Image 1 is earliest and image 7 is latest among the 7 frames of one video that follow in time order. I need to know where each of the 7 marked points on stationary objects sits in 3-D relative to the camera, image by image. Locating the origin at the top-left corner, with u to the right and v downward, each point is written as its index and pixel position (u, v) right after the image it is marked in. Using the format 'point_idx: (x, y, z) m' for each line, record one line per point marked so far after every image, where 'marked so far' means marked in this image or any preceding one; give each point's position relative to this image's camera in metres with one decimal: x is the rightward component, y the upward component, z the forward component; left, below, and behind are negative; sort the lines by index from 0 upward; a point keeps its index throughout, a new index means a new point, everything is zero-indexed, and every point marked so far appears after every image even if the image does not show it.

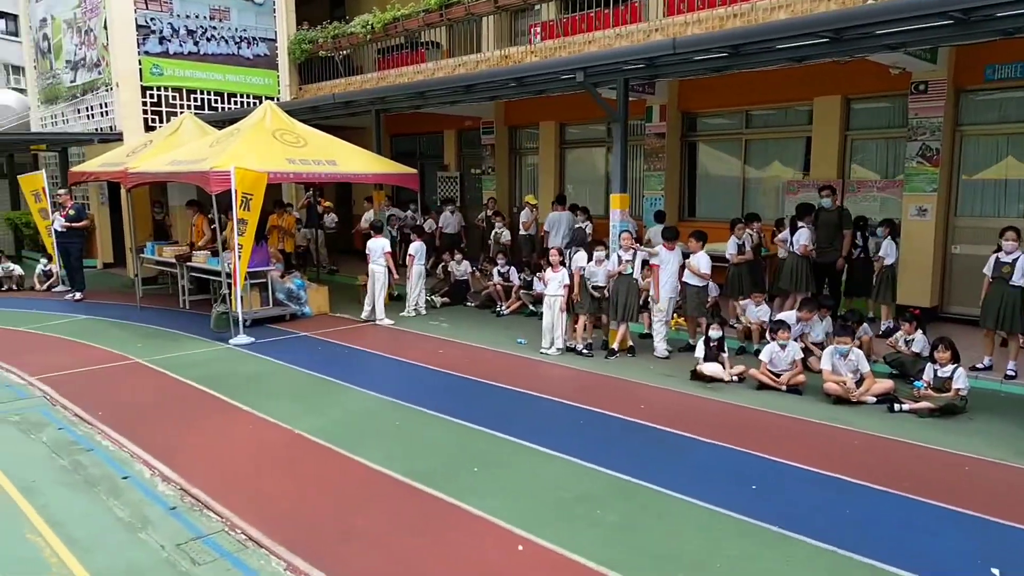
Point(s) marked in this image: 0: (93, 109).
0: (-8.9, +3.8, +15.5) m
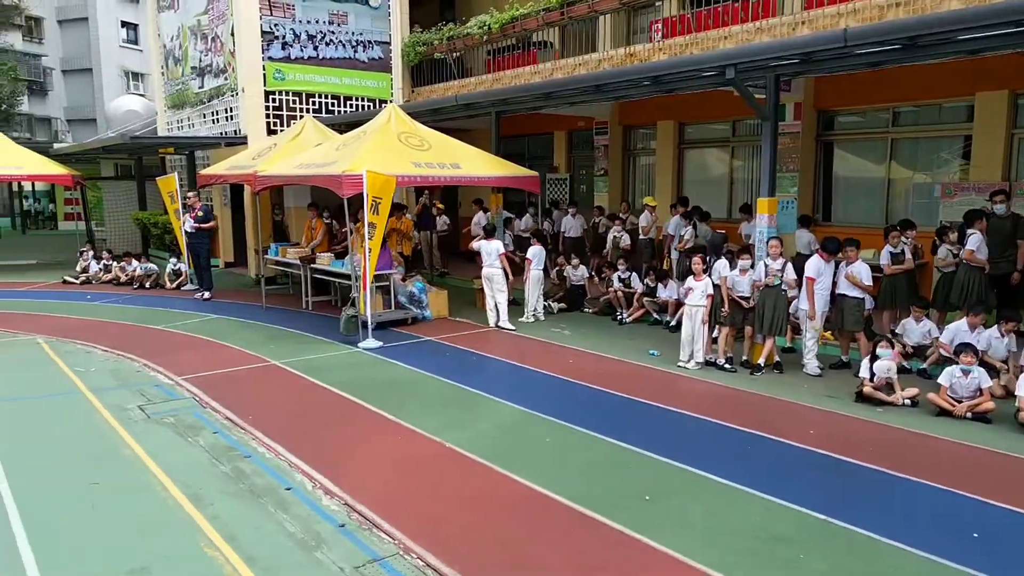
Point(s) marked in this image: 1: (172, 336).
0: (-6.5, +3.9, +16.1) m
1: (-4.6, -0.7, +9.9) m
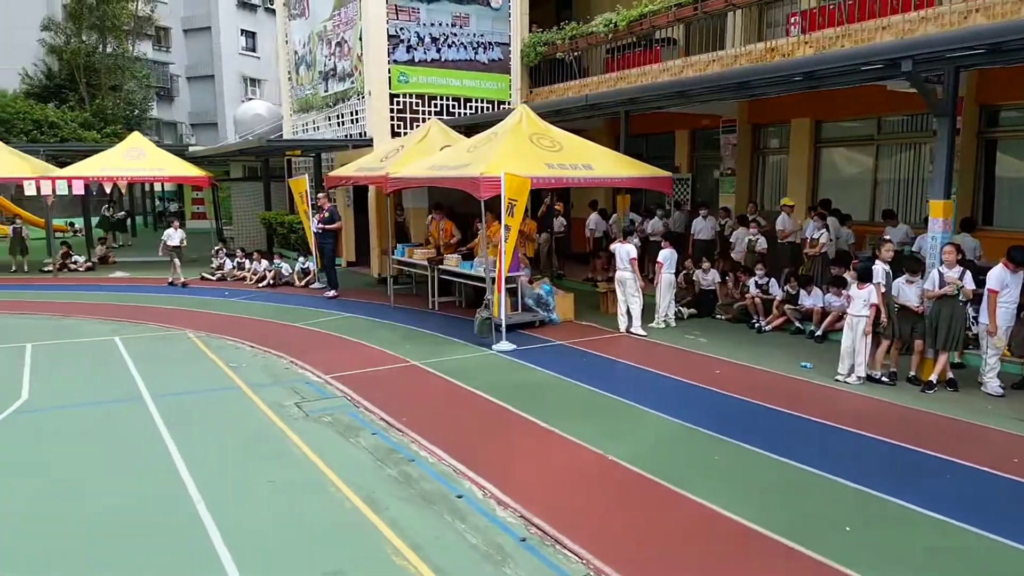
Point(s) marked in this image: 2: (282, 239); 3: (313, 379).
0: (-3.8, +3.9, +16.5) m
1: (-2.8, -0.6, +10.1) m
2: (-5.9, +1.2, +18.5) m
3: (-2.2, -1.0, +8.0) m
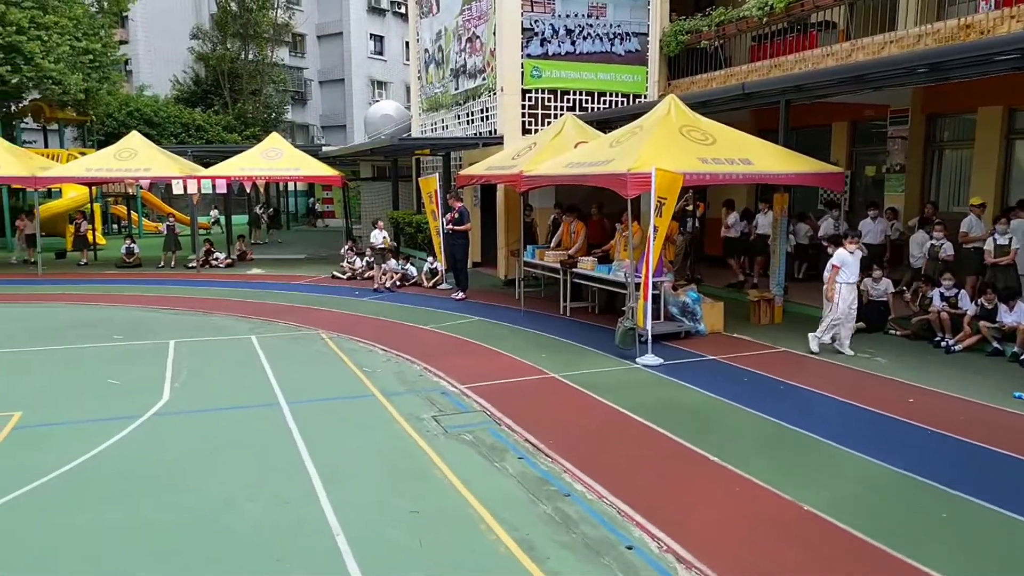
0: (-0.8, +3.9, +16.2) m
1: (-0.9, -0.7, +9.7) m
2: (-2.6, +1.2, +18.5) m
3: (-0.6, -1.0, +7.5) m
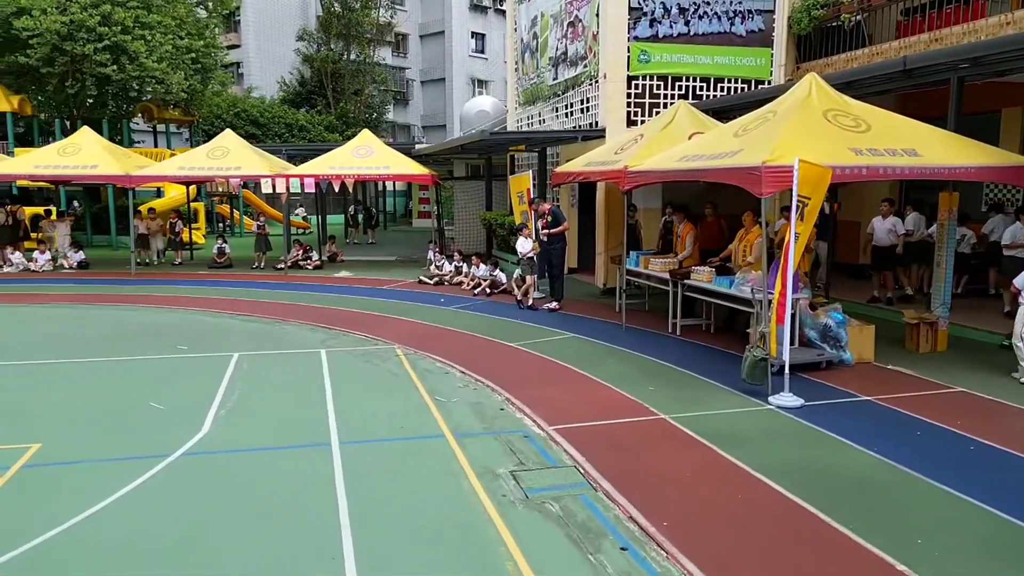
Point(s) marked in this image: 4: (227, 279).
0: (+1.3, +3.7, +14.7) m
1: (+0.2, -0.8, +8.3) m
2: (-0.3, +1.1, +17.3) m
3: (+0.2, -1.2, +6.1) m
4: (-6.2, +0.2, +15.8) m
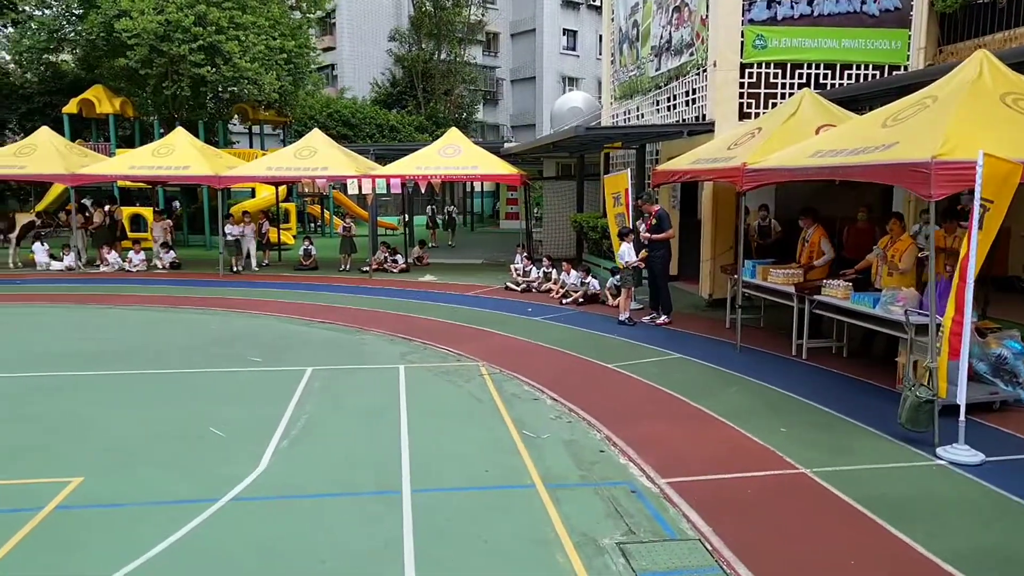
0: (+3.1, +3.5, +13.5) m
1: (+1.2, -1.0, +7.3) m
2: (+1.8, +0.9, +16.2) m
3: (+0.9, -1.4, +5.0) m
4: (-4.3, +0.1, +15.4) m
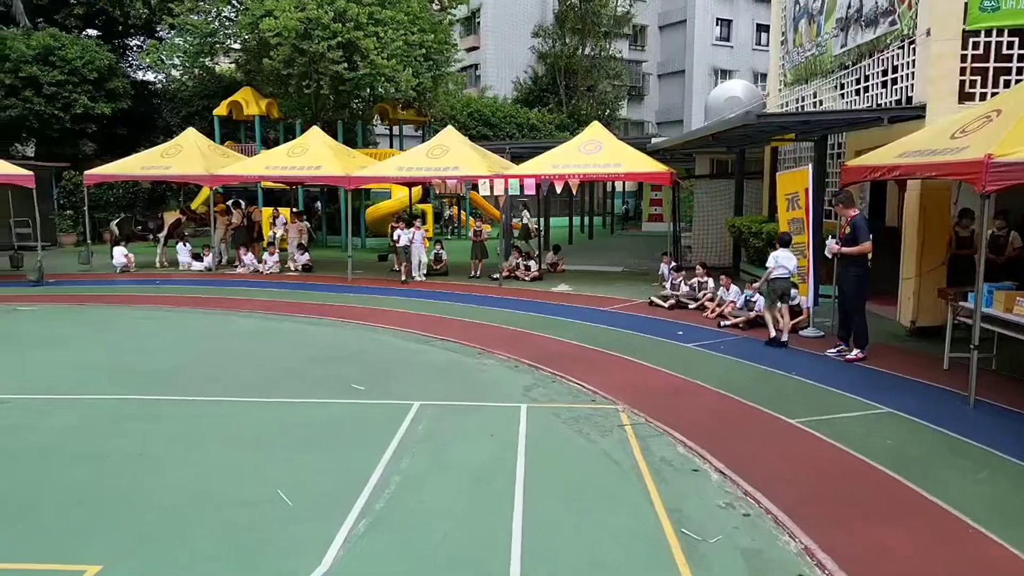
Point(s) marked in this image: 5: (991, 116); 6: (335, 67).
0: (+5.5, +3.2, +11.1) m
1: (+2.3, -1.3, +5.3) m
2: (+4.7, +0.6, +14.0) m
3: (+1.6, -1.6, +3.2) m
4: (-1.5, 0.0, +14.4) m
5: (+5.0, +1.8, +7.7) m
6: (-4.7, +5.9, +19.3) m
